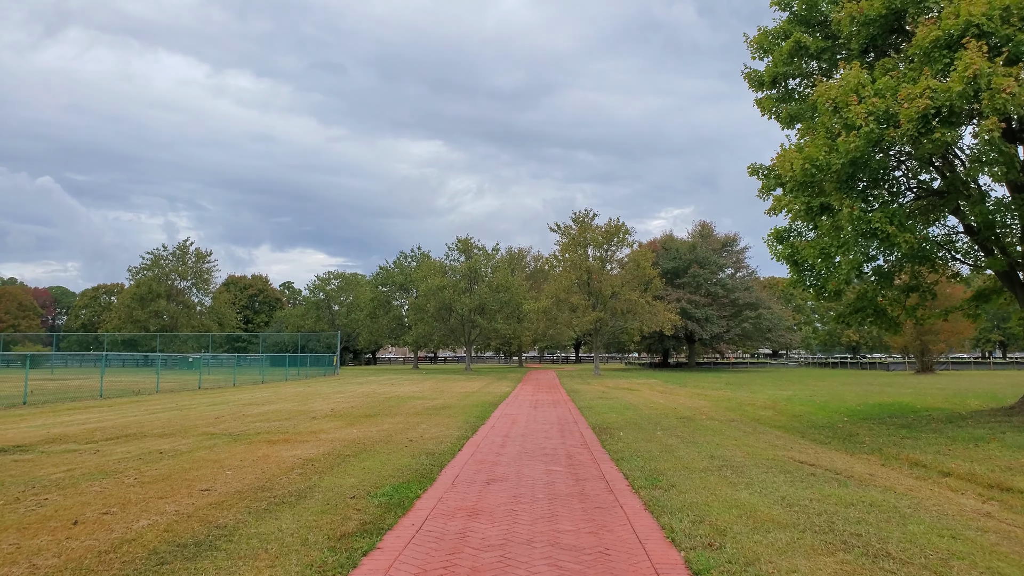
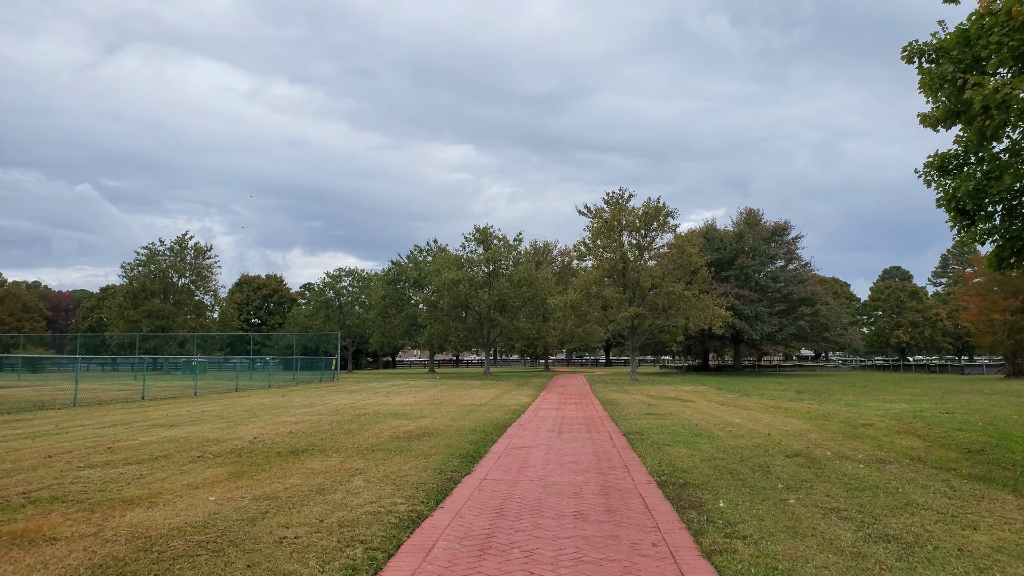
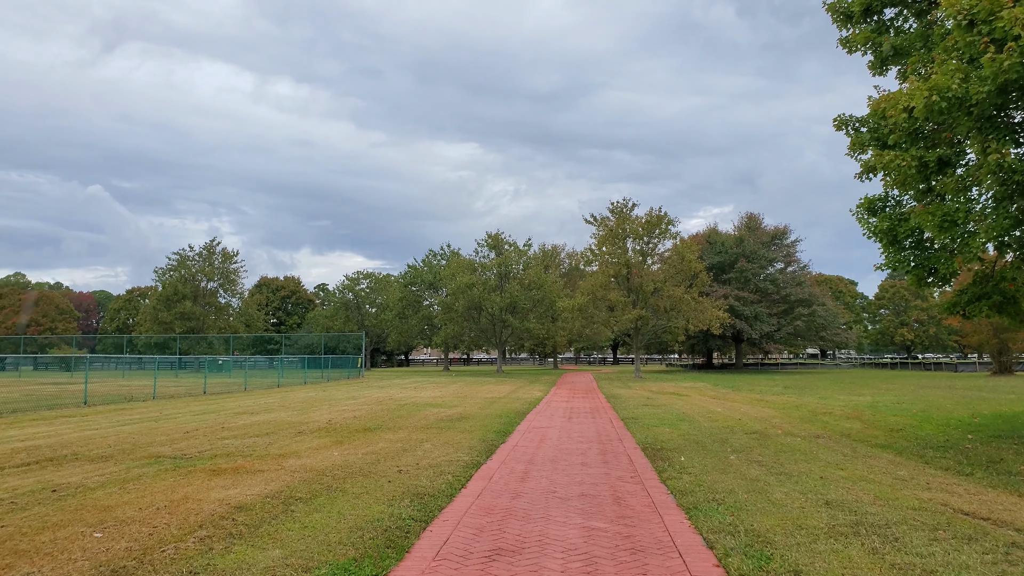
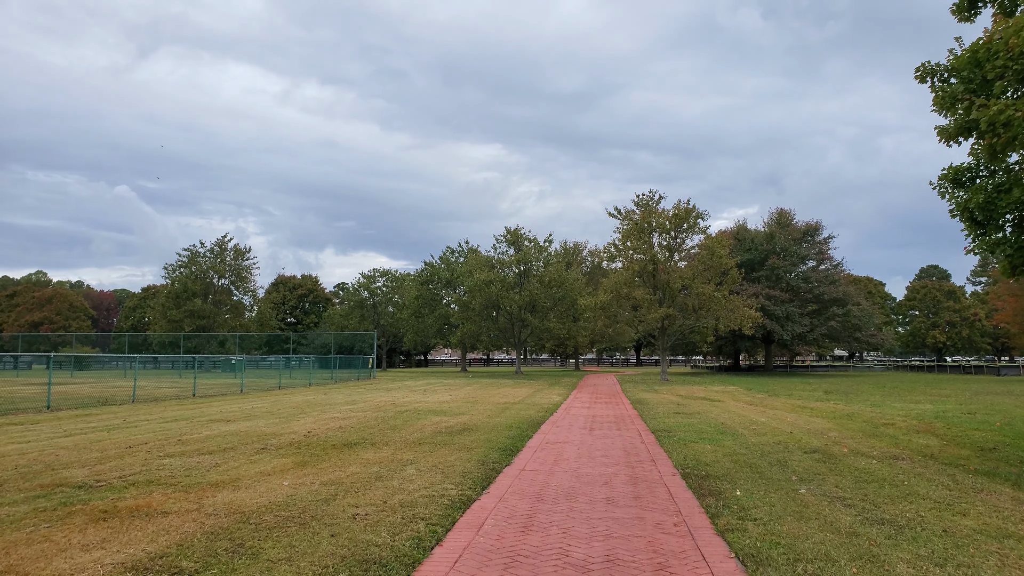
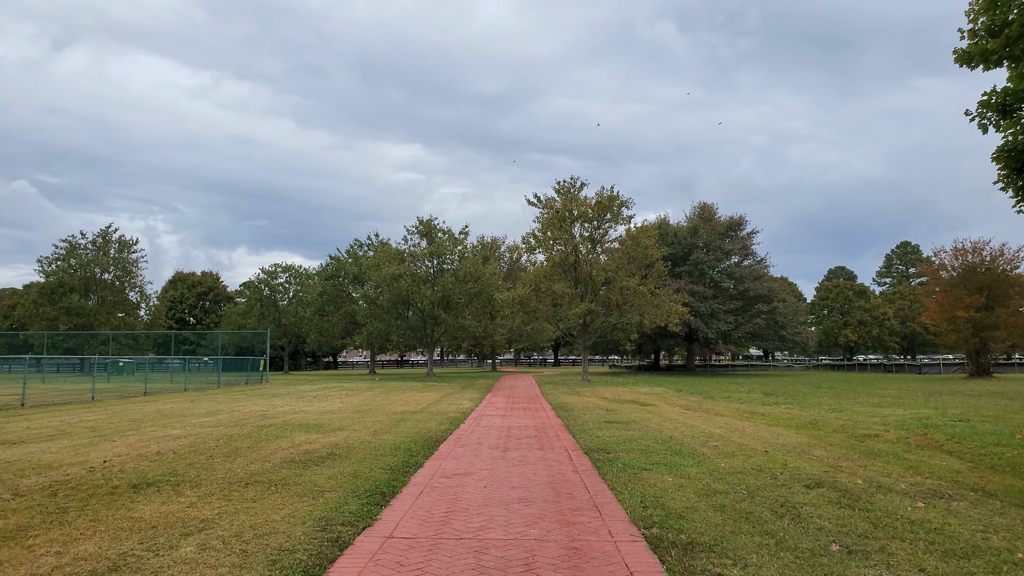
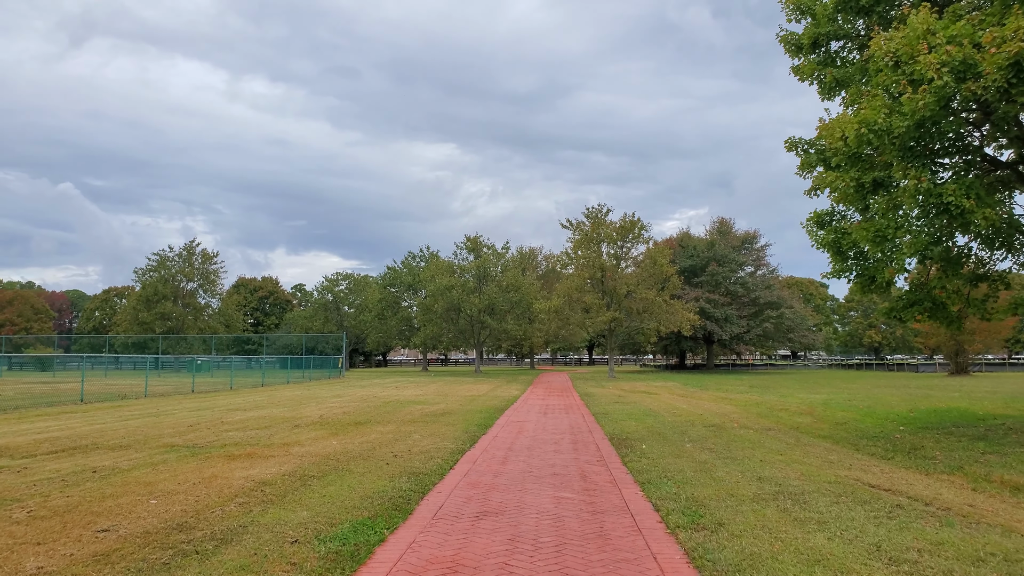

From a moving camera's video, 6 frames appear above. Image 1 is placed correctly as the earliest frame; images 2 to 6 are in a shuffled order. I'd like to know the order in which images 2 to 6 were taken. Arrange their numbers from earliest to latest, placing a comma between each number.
6, 3, 4, 2, 5
